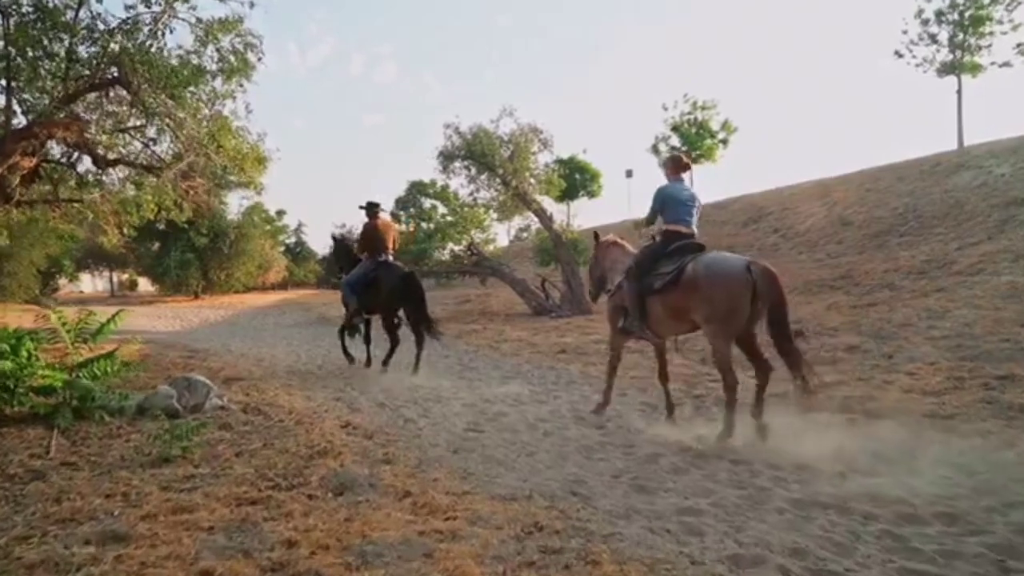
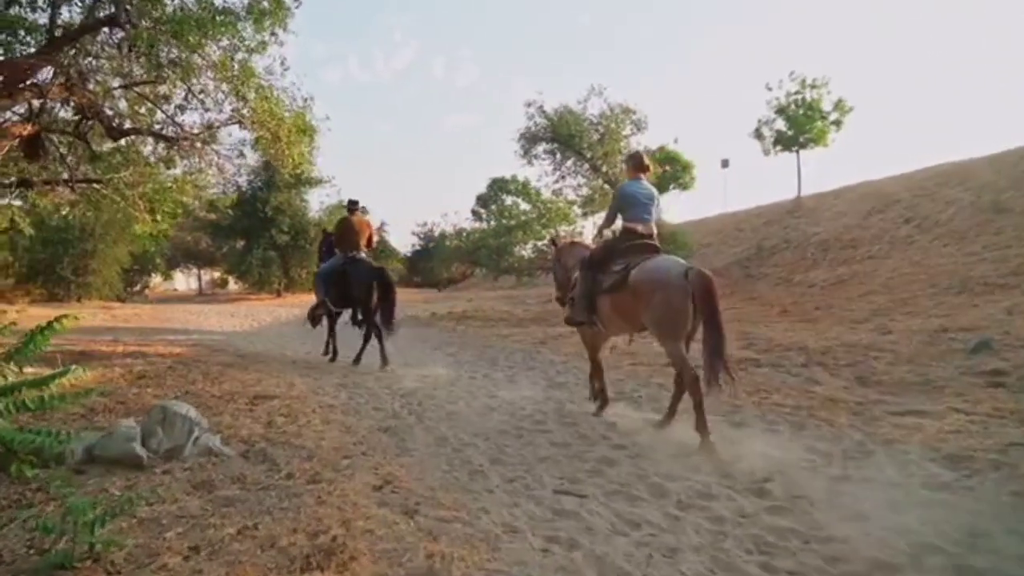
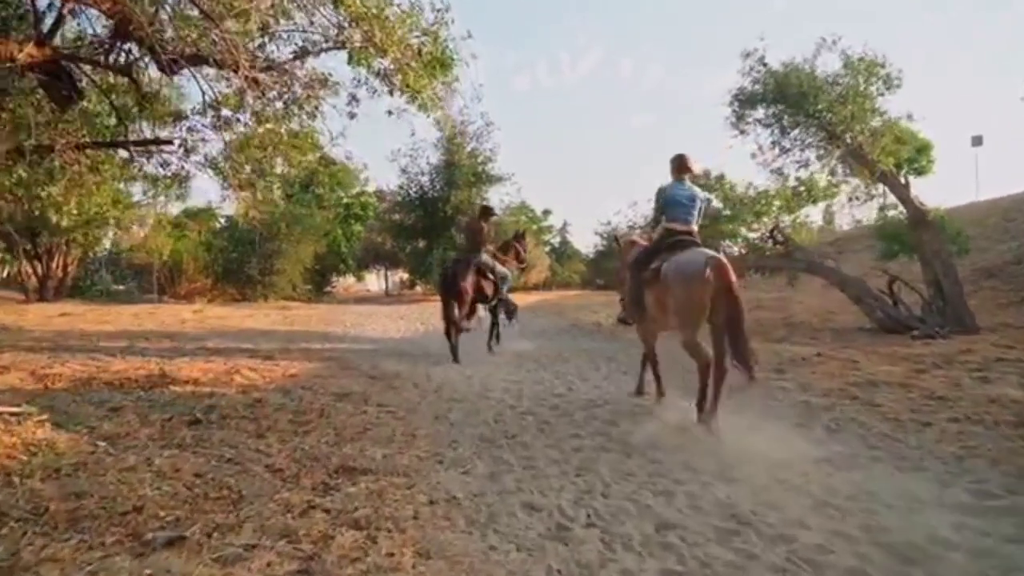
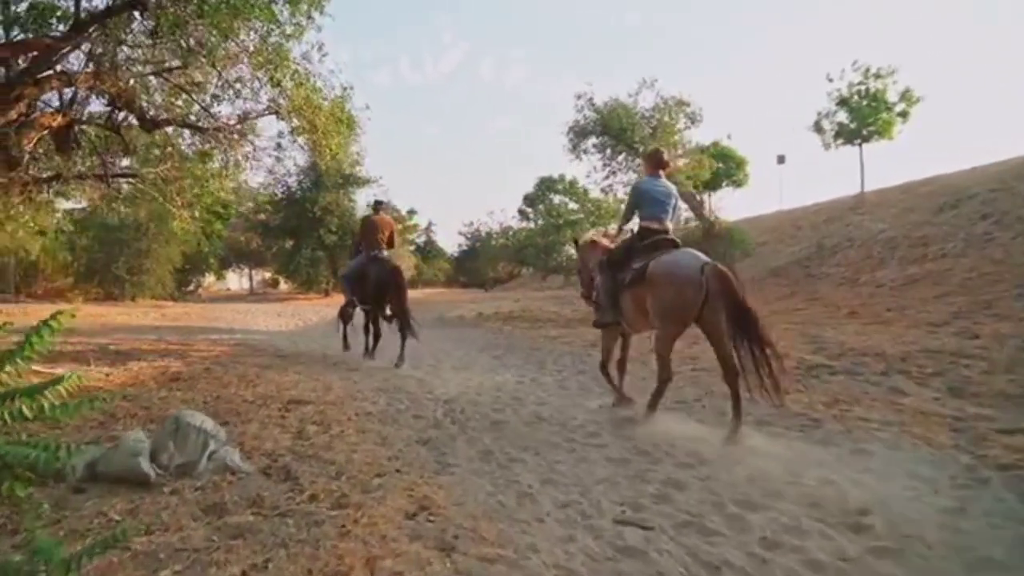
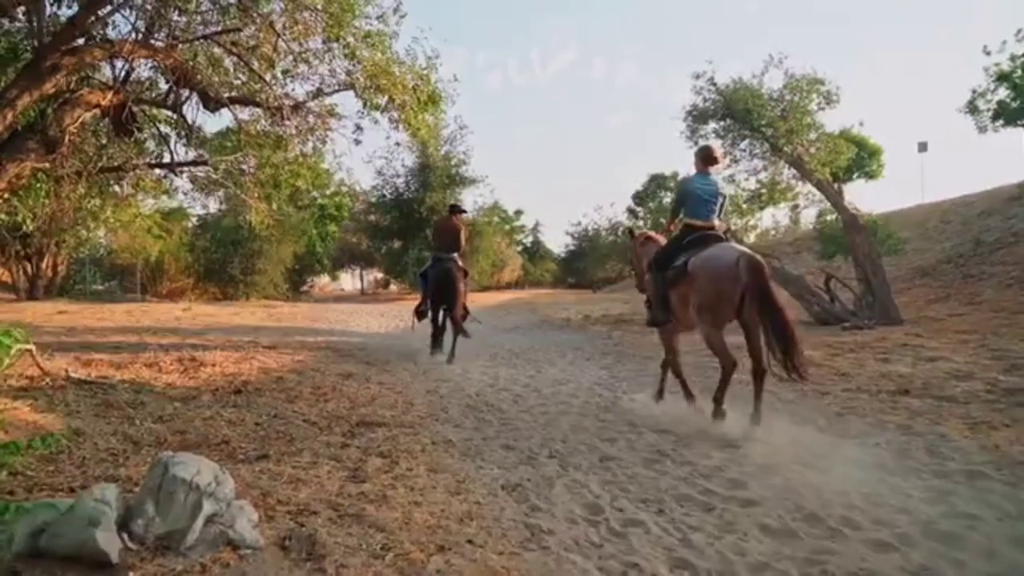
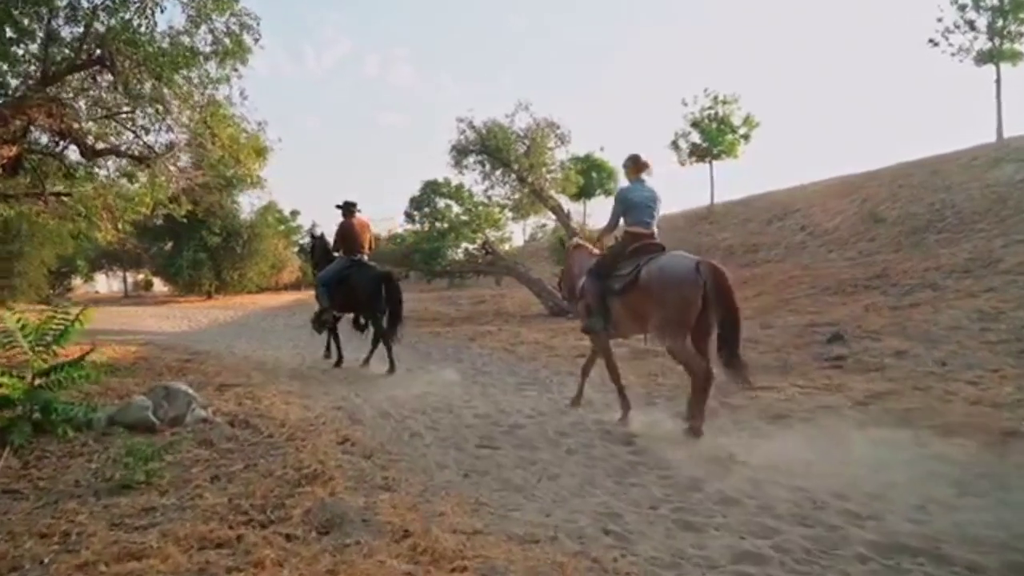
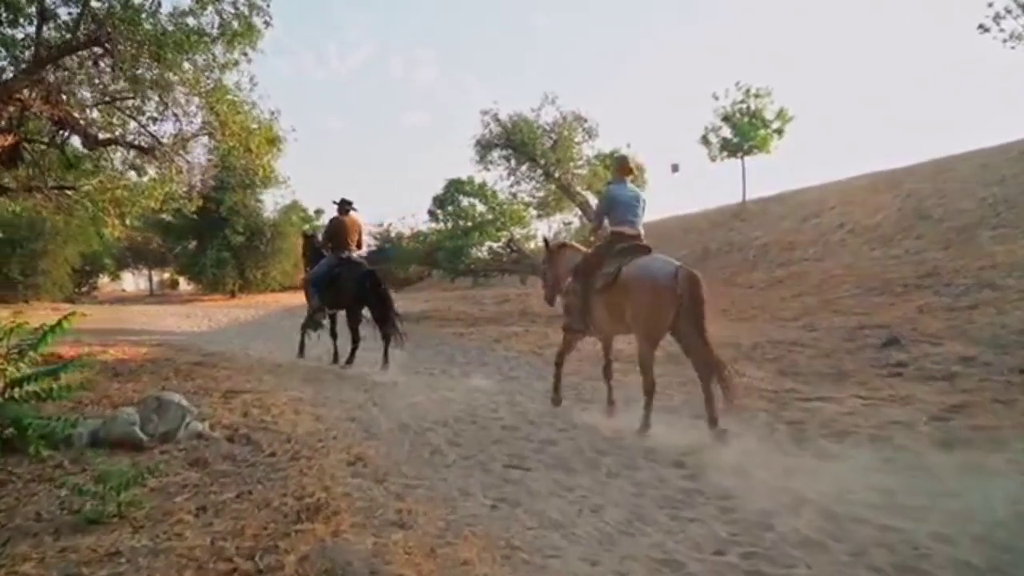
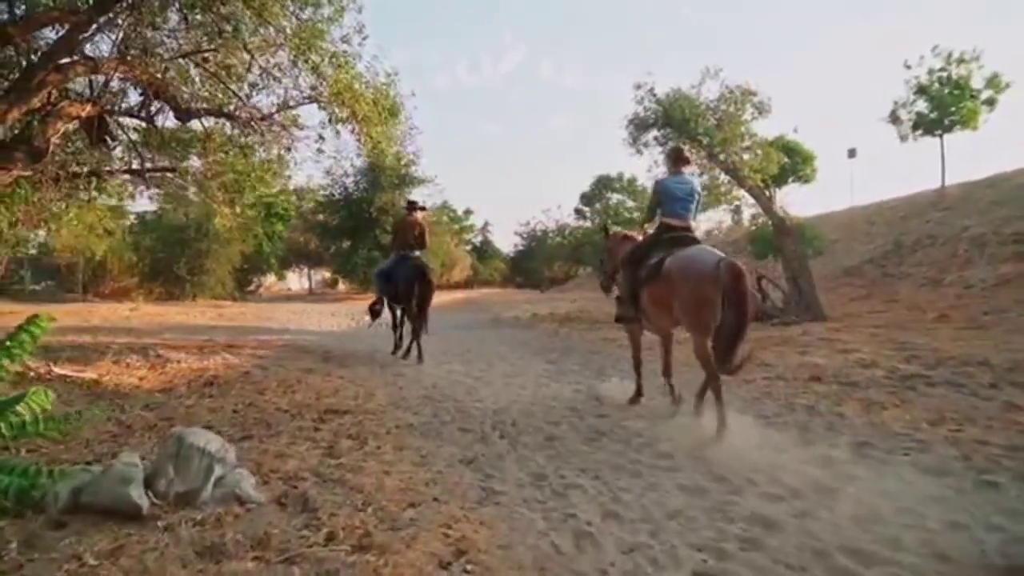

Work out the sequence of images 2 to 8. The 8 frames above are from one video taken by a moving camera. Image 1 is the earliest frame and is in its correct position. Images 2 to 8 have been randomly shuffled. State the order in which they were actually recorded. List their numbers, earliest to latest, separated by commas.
6, 7, 2, 4, 8, 5, 3
